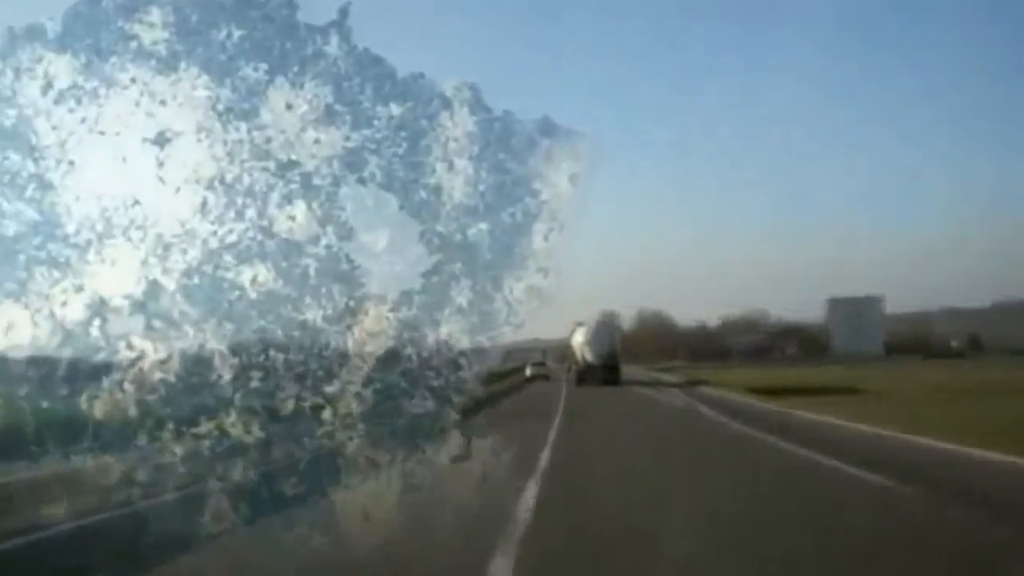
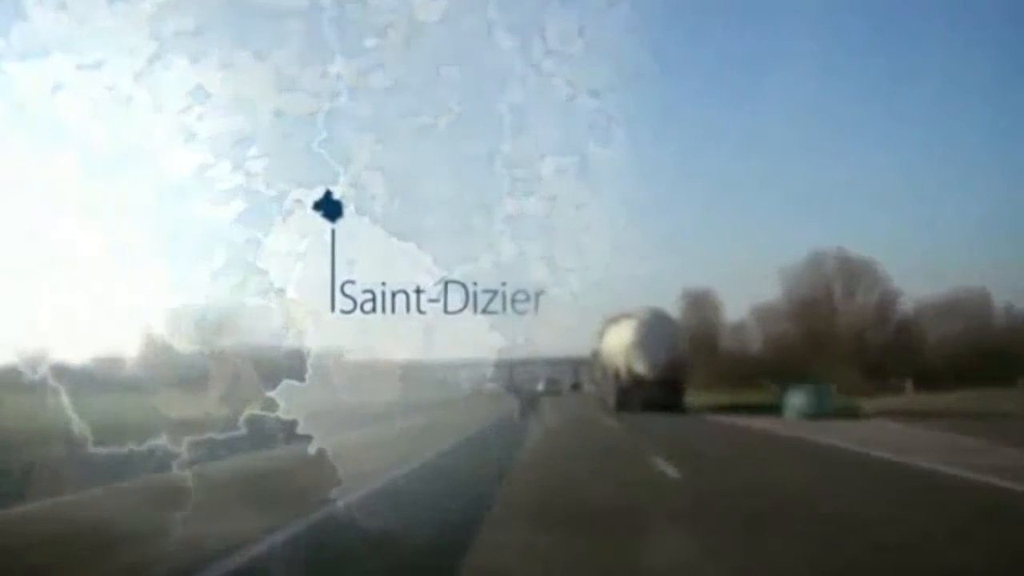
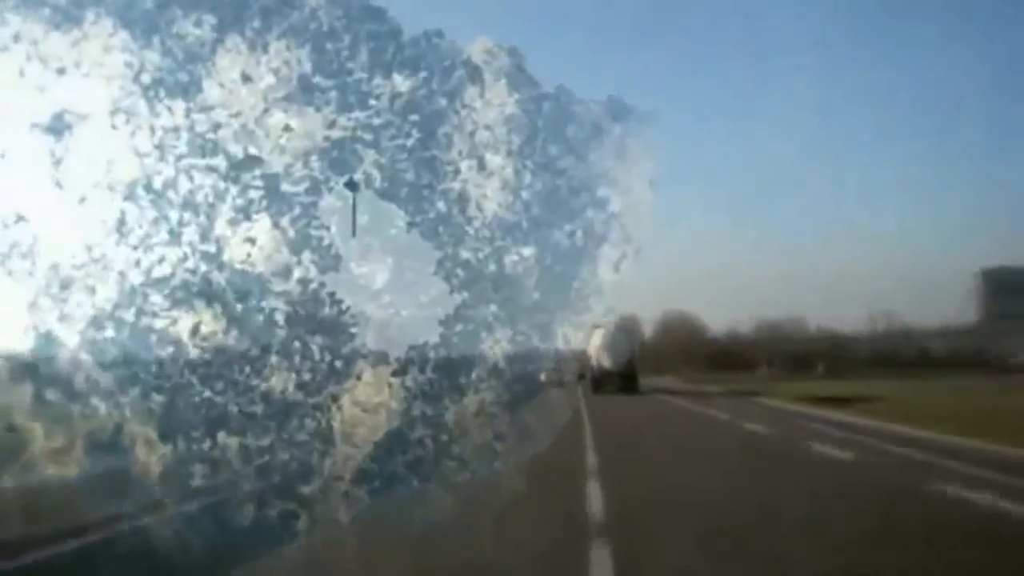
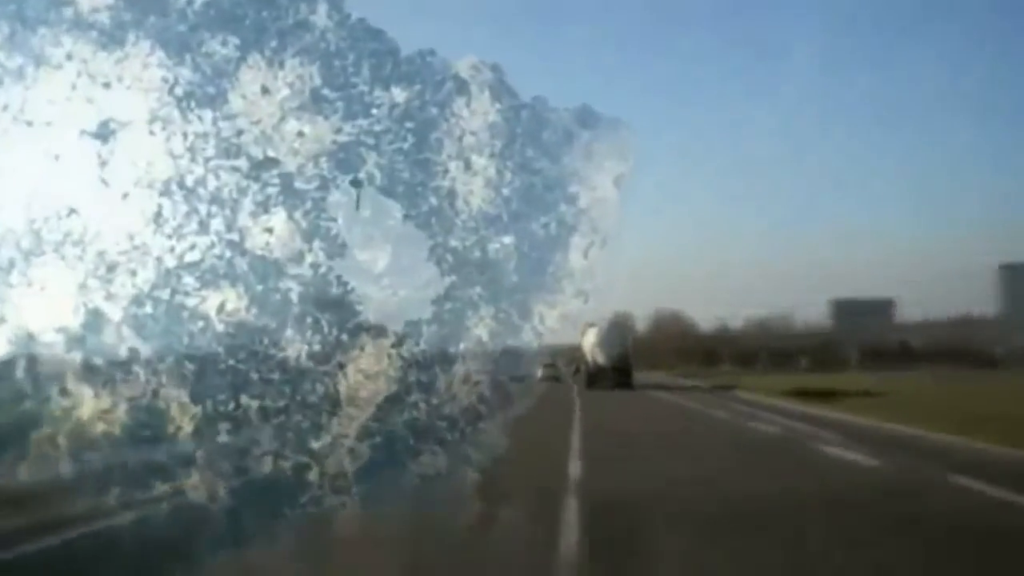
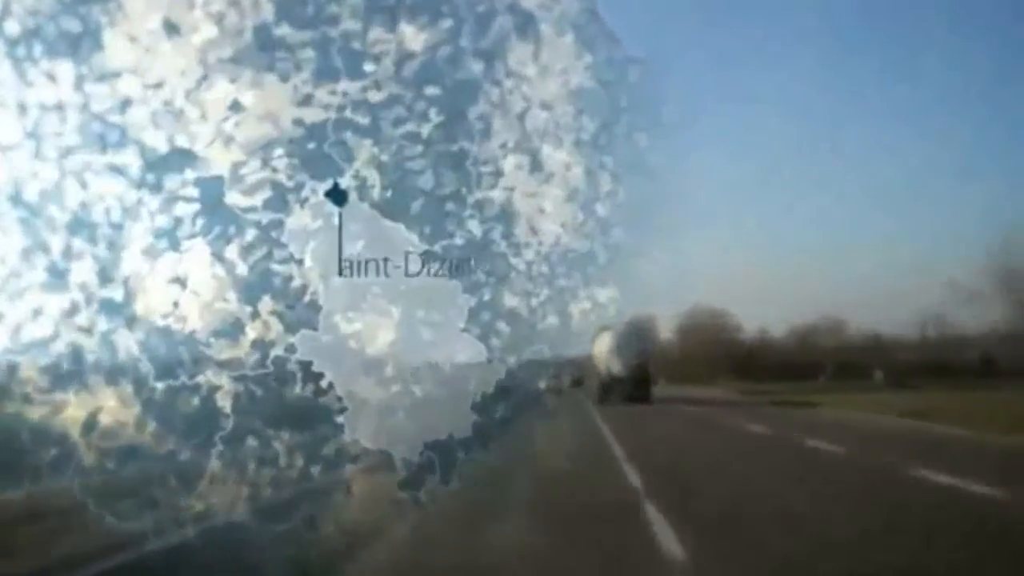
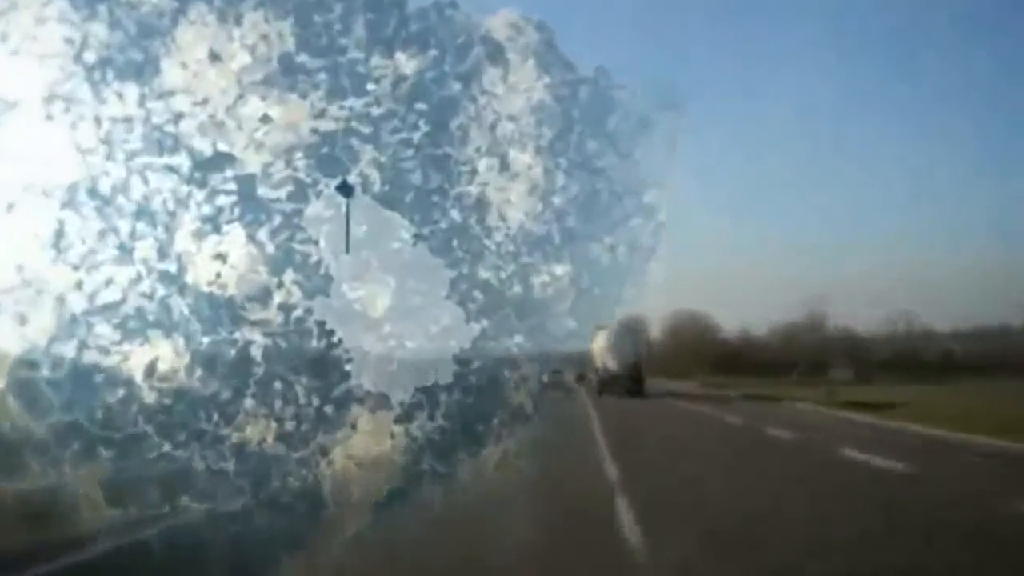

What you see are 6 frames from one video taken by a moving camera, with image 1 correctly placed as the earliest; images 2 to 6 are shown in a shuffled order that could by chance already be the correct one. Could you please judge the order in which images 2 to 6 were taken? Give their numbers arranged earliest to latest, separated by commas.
4, 3, 6, 5, 2
